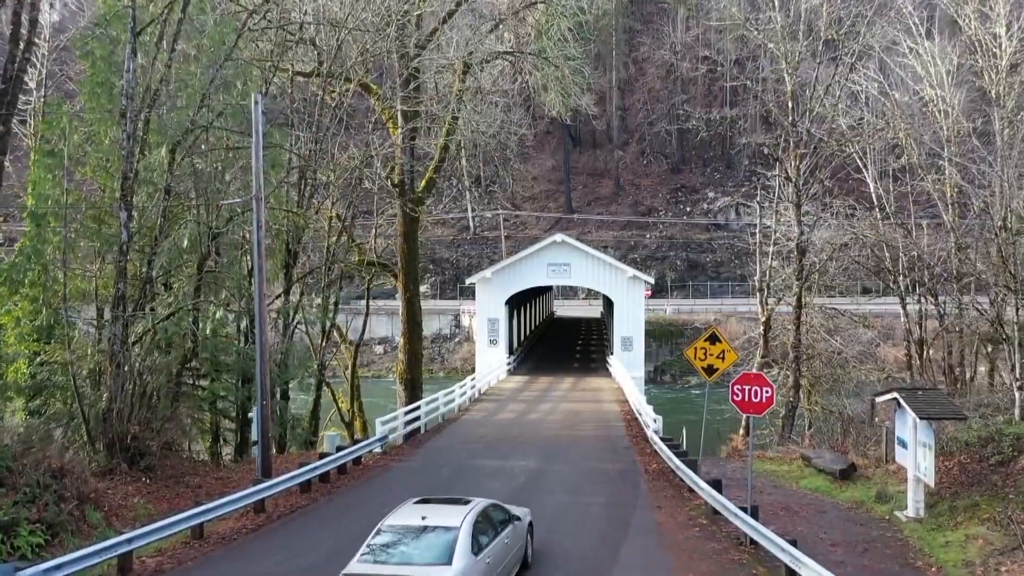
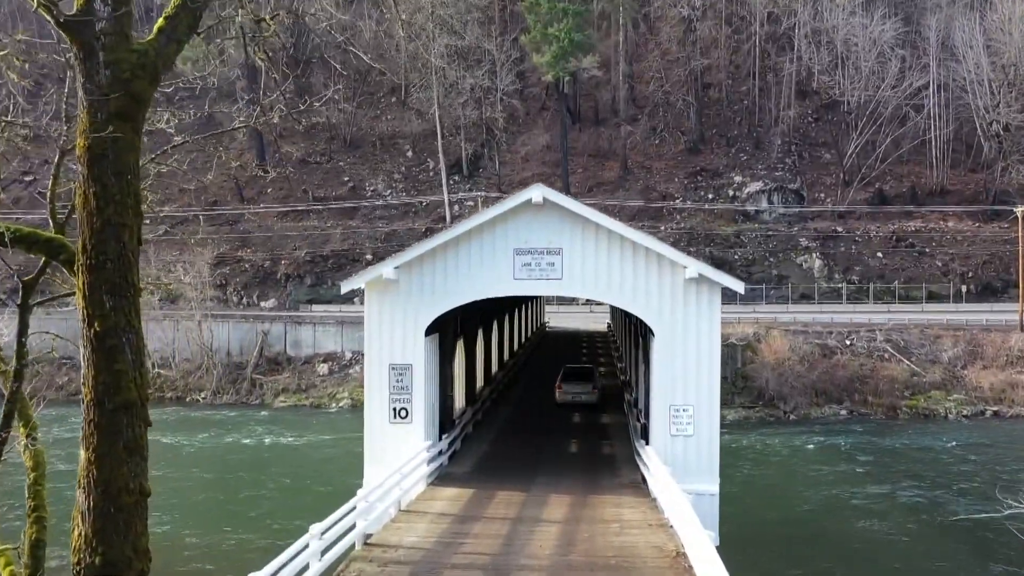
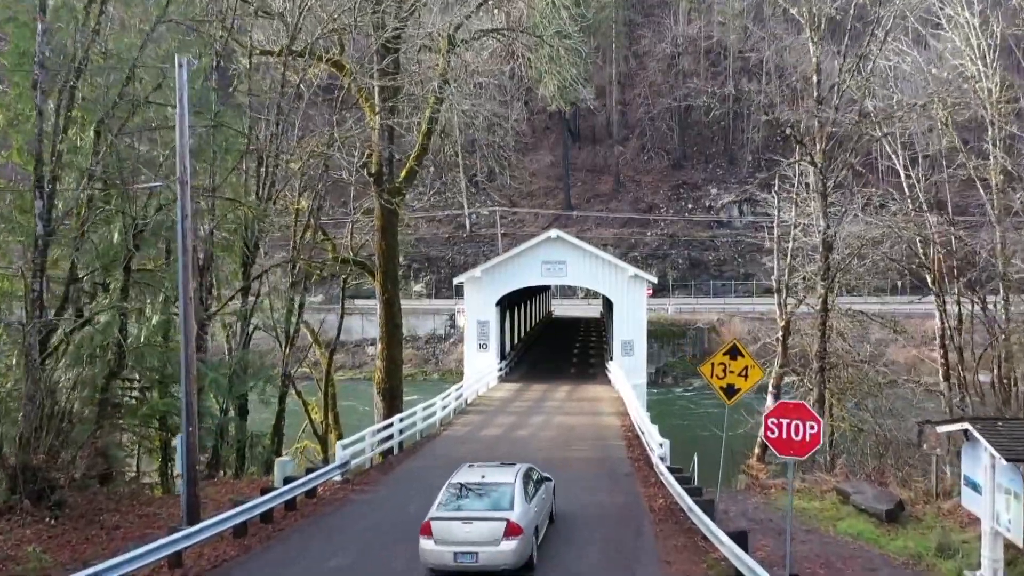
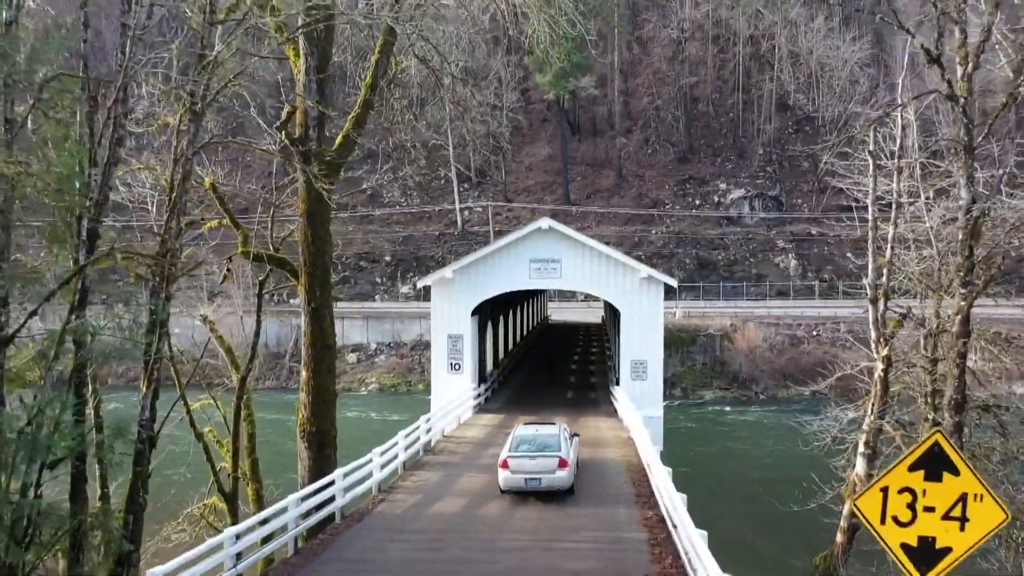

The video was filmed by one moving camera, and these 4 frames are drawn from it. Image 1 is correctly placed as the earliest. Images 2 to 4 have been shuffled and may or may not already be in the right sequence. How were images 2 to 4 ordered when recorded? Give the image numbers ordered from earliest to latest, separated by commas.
3, 4, 2
